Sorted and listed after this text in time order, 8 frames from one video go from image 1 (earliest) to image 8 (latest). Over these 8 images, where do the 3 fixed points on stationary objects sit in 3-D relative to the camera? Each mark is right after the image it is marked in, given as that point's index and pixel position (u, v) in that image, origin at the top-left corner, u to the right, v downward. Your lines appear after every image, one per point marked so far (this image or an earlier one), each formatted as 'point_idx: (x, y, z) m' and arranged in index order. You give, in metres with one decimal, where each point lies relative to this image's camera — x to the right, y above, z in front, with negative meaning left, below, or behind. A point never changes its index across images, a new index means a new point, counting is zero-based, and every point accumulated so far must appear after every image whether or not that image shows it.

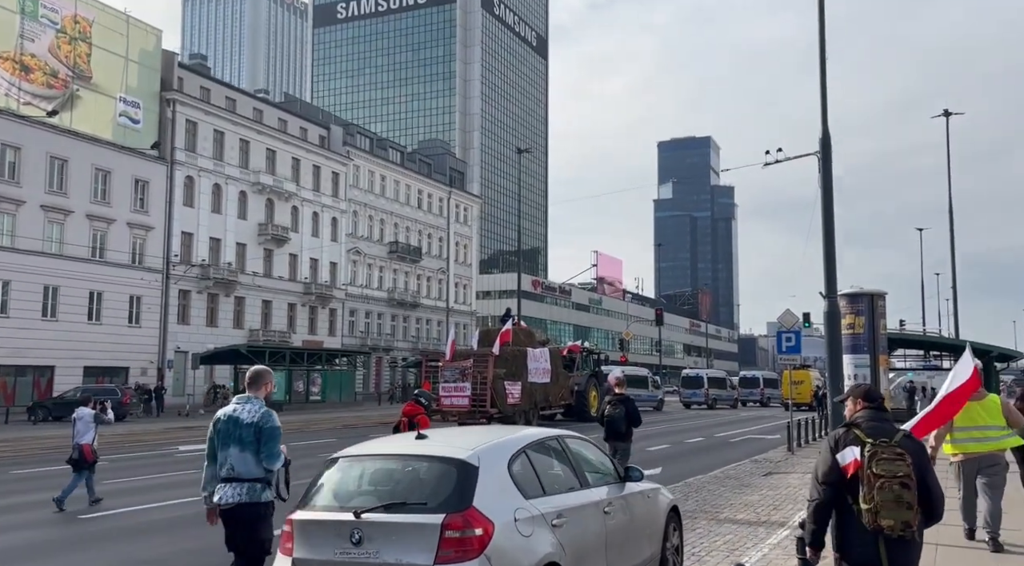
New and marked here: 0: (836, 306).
0: (+6.8, -0.5, +18.7) m
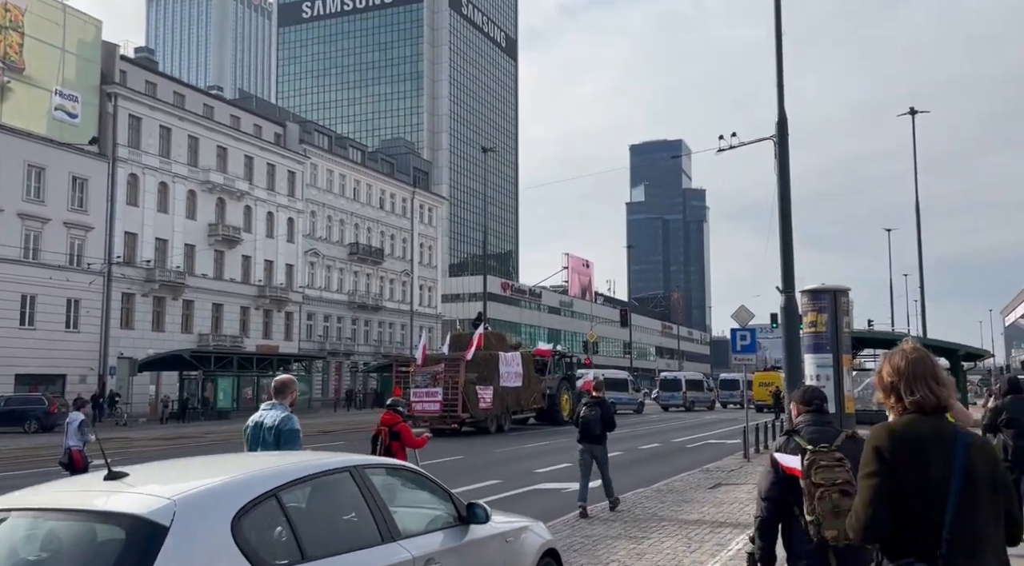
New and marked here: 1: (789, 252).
0: (+5.4, -0.4, +17.2) m
1: (+5.4, +0.6, +17.4) m
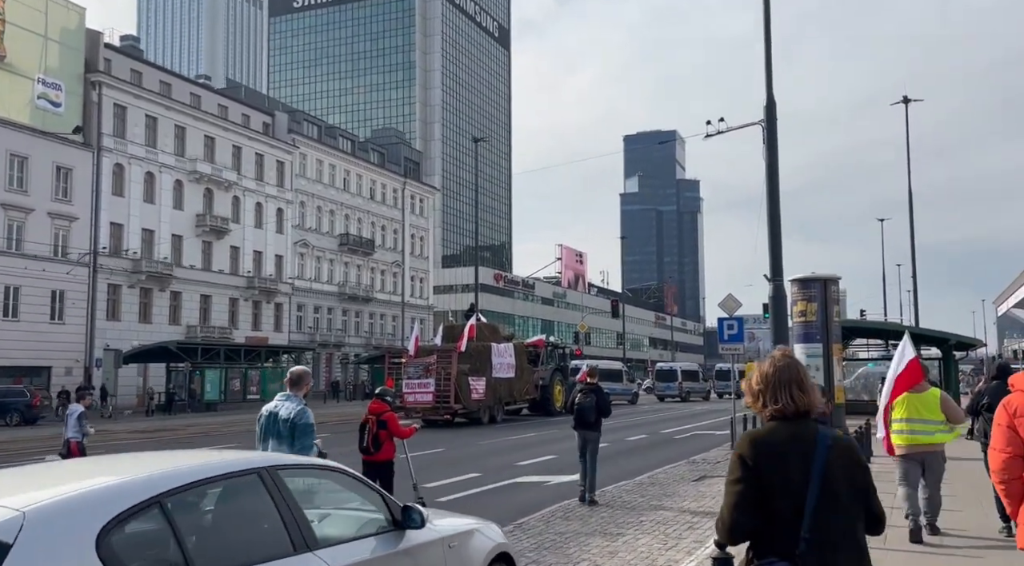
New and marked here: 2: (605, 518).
0: (+5.1, -0.2, +16.9) m
1: (+5.0, +0.8, +17.0) m
2: (+1.1, -2.7, +10.3) m
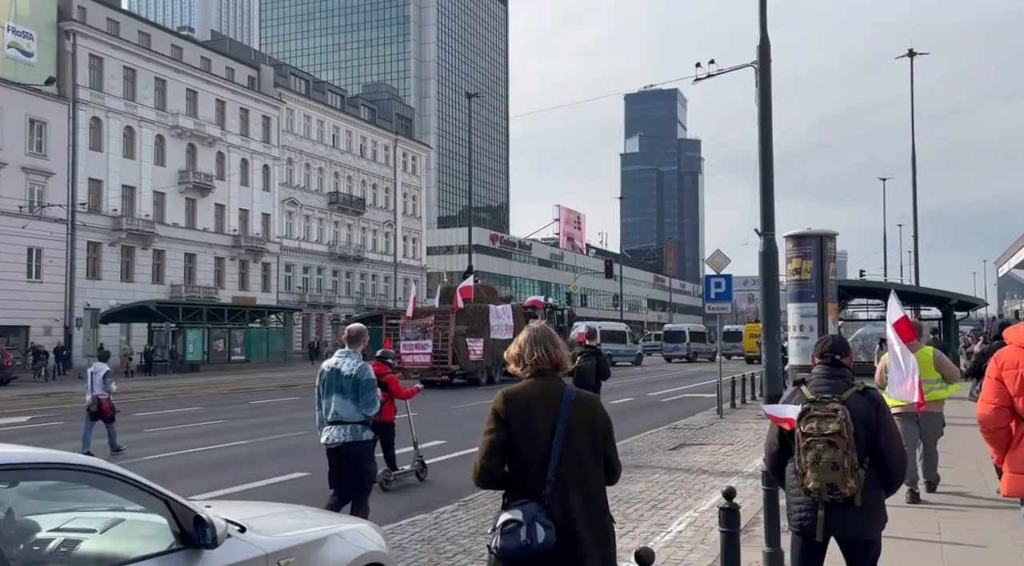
0: (+4.5, +0.6, +15.6) m
1: (+4.5, +1.6, +15.8) m
2: (+0.5, -2.1, +9.2) m
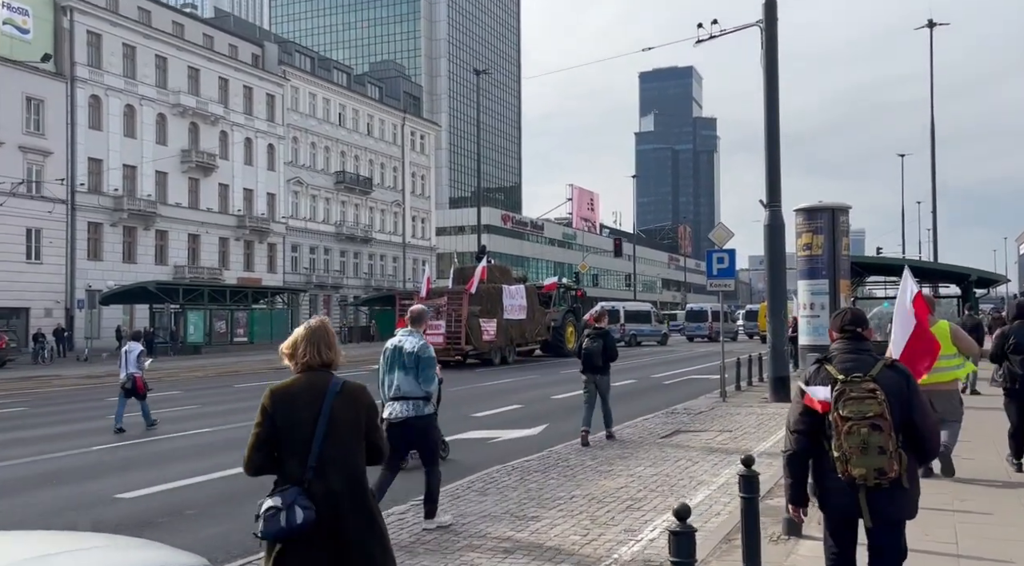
0: (+4.3, +1.1, +14.6) m
1: (+4.3, +2.1, +14.7) m
2: (+0.2, -1.9, +8.3) m
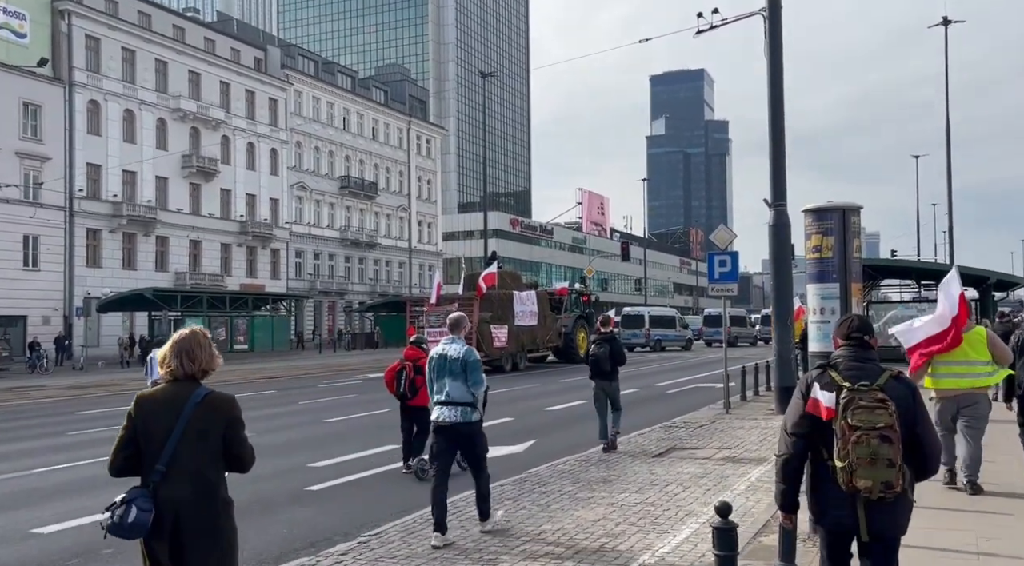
0: (+4.1, +1.0, +13.7) m
1: (+4.1, +2.0, +13.8) m
2: (0.0, -1.9, +7.4) m
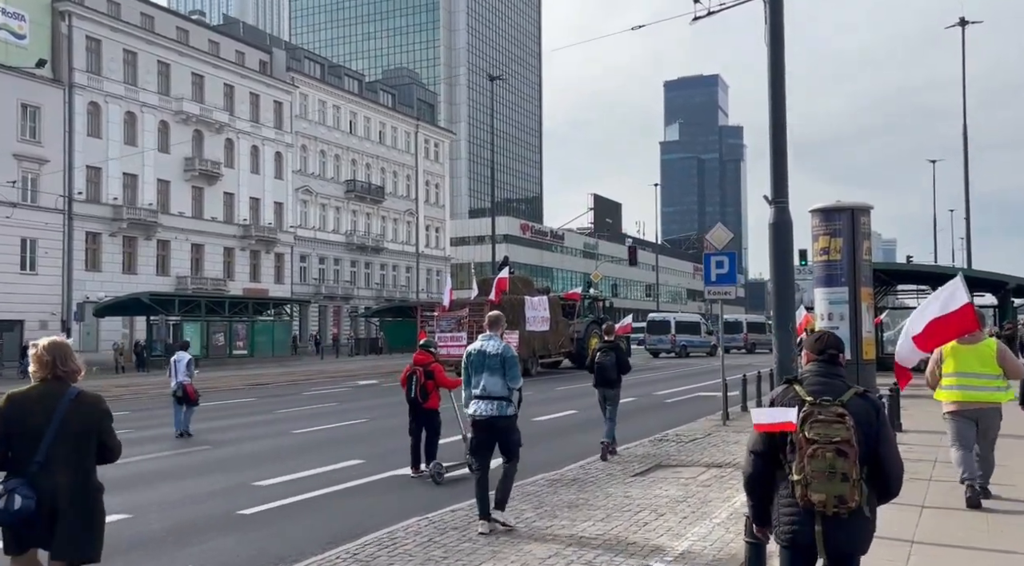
0: (+3.9, +1.0, +12.7) m
1: (+3.8, +2.0, +12.8) m
2: (-0.4, -1.9, +6.5) m
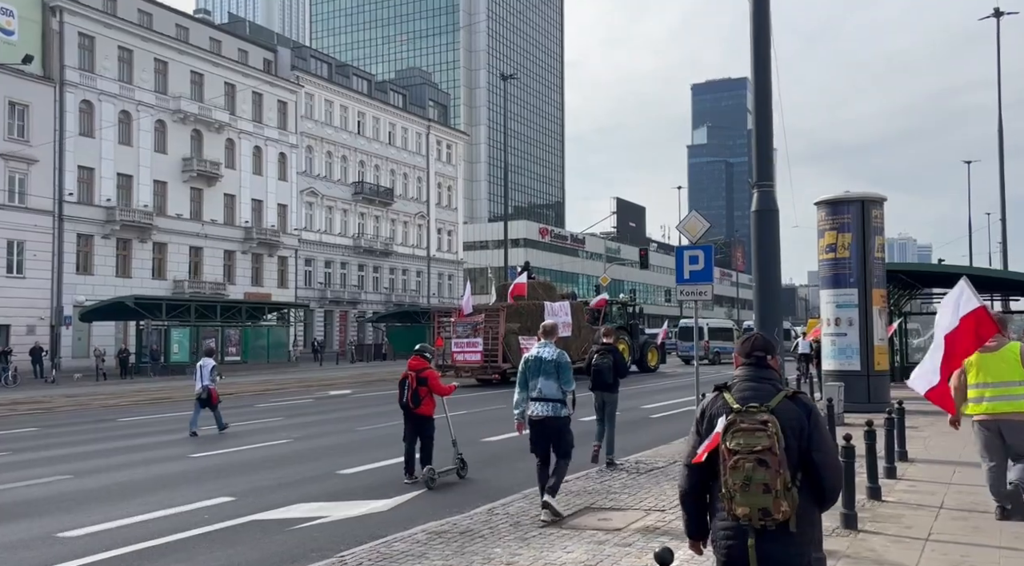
0: (+3.0, +1.0, +10.6) m
1: (+3.0, +2.0, +10.7) m
2: (-1.5, -1.8, +4.5) m
